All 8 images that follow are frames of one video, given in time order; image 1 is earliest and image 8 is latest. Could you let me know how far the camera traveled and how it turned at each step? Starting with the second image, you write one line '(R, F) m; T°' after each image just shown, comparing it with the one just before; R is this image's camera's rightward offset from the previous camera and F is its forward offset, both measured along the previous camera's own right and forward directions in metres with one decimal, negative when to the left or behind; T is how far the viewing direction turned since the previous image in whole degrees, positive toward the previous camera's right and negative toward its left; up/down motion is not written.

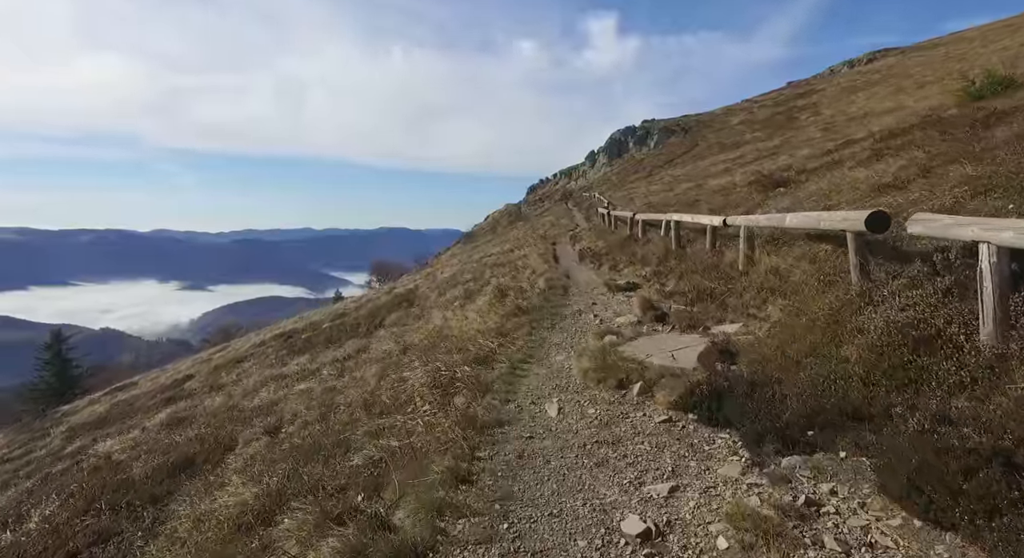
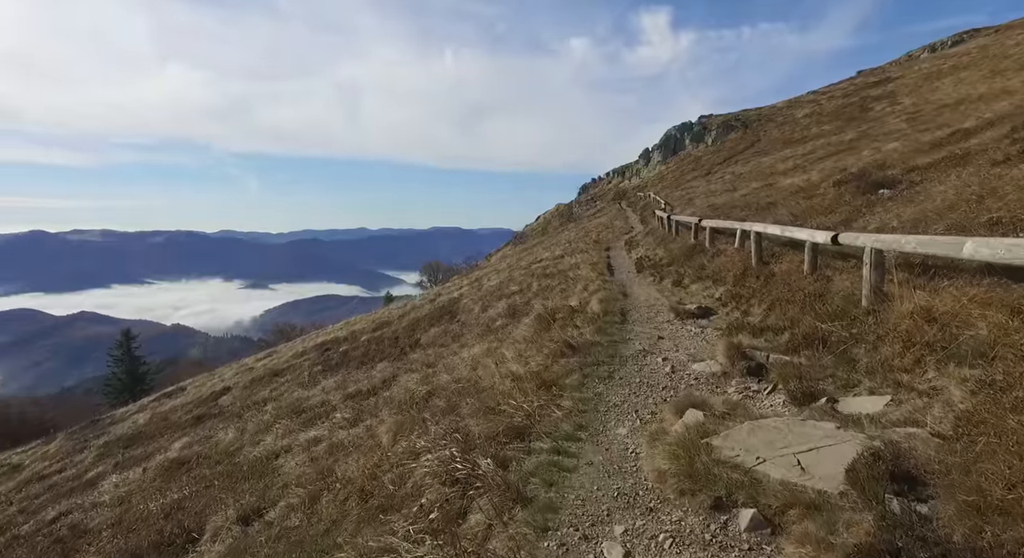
(+0.1, +2.4) m; -5°
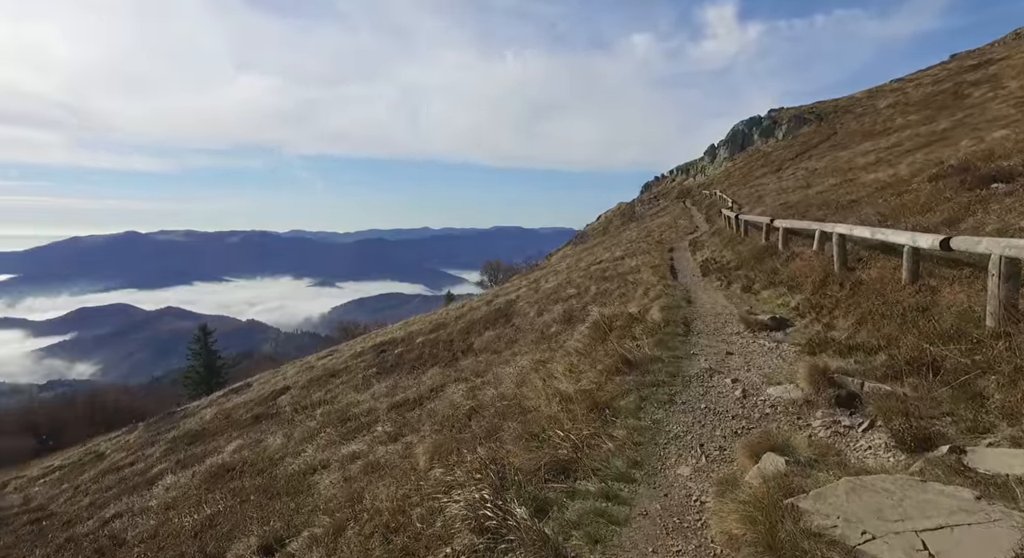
(+0.2, +0.9) m; -6°
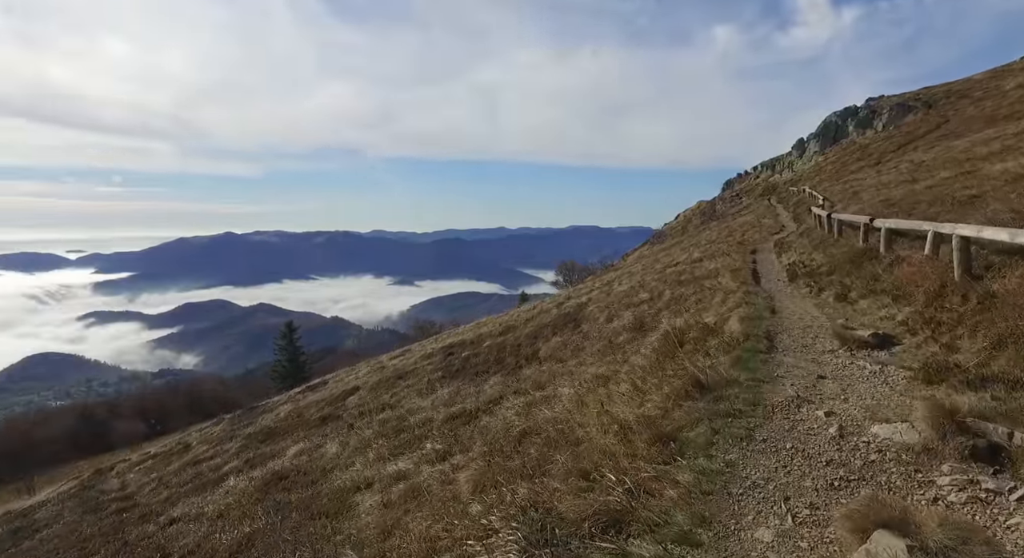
(+0.3, +0.9) m; -7°
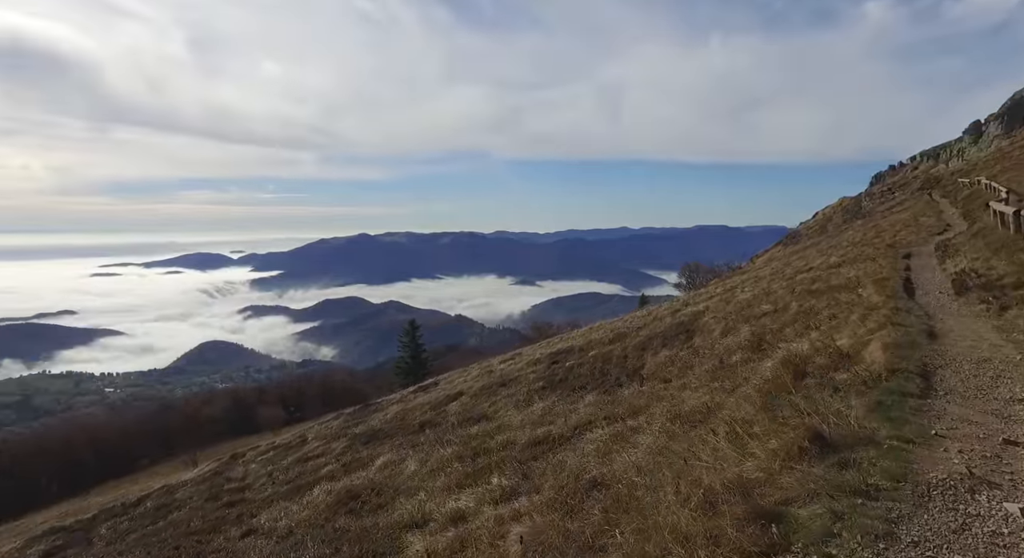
(+0.6, +1.4) m; -12°
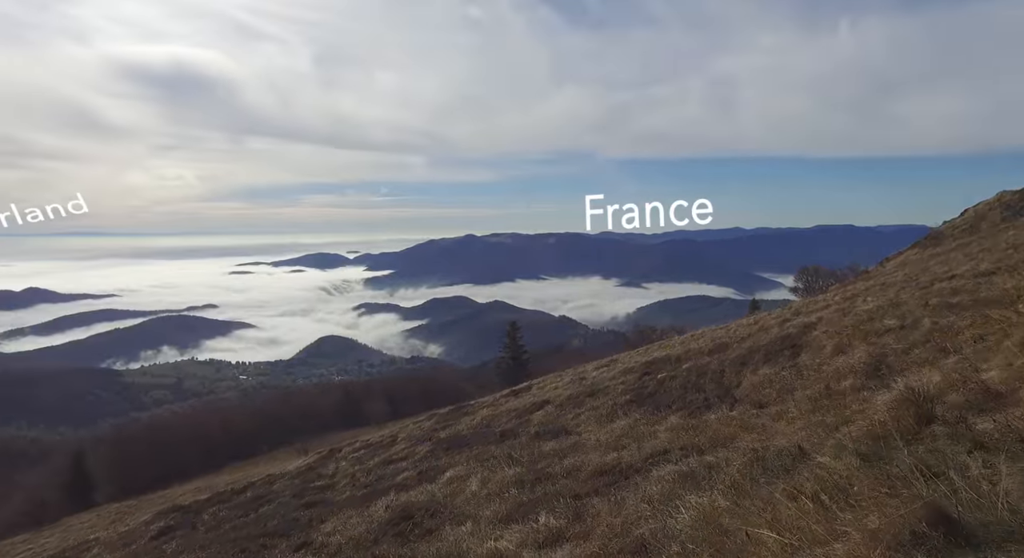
(+0.7, +1.1) m; -10°
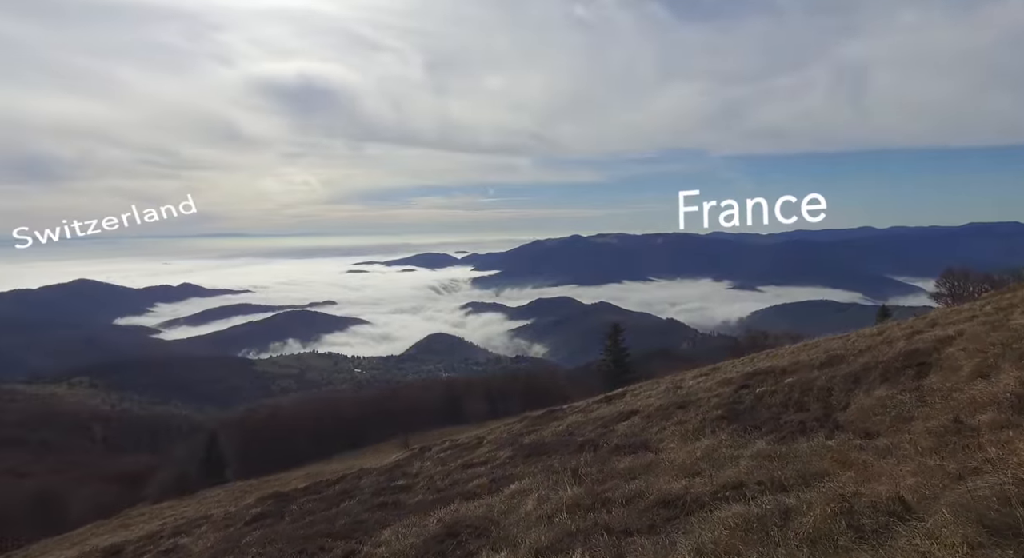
(+0.9, +1.0) m; -10°
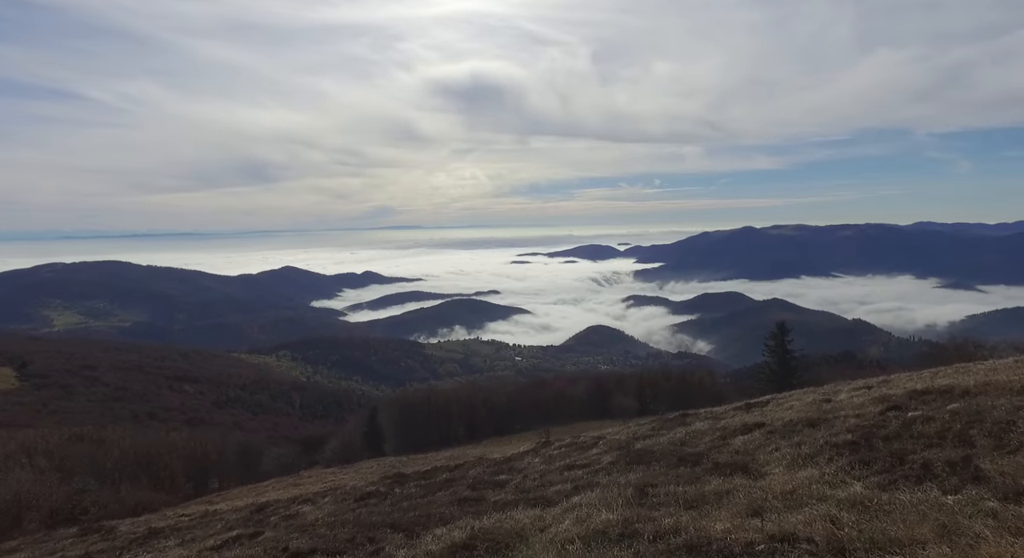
(+2.3, +1.4) m; -16°
